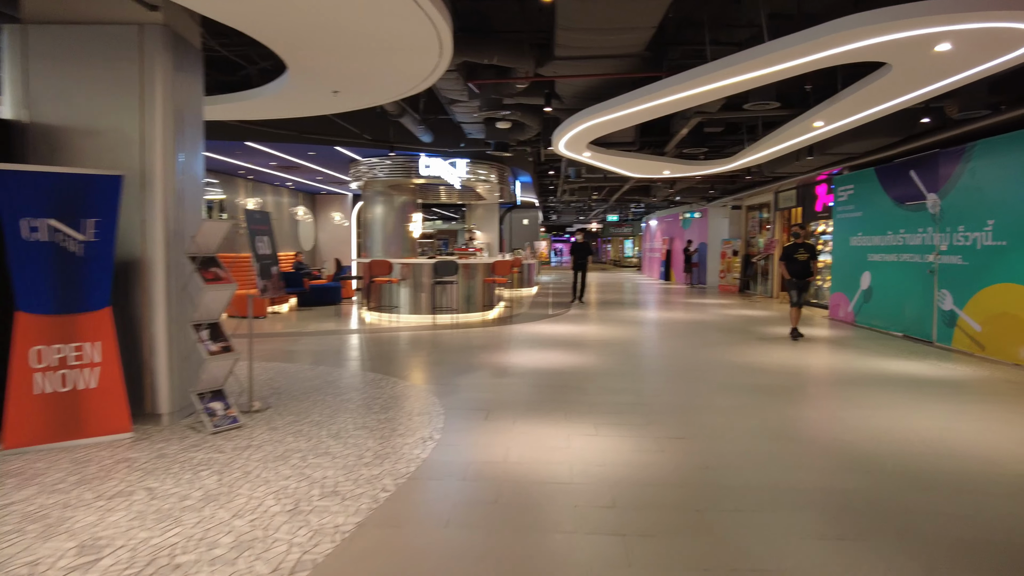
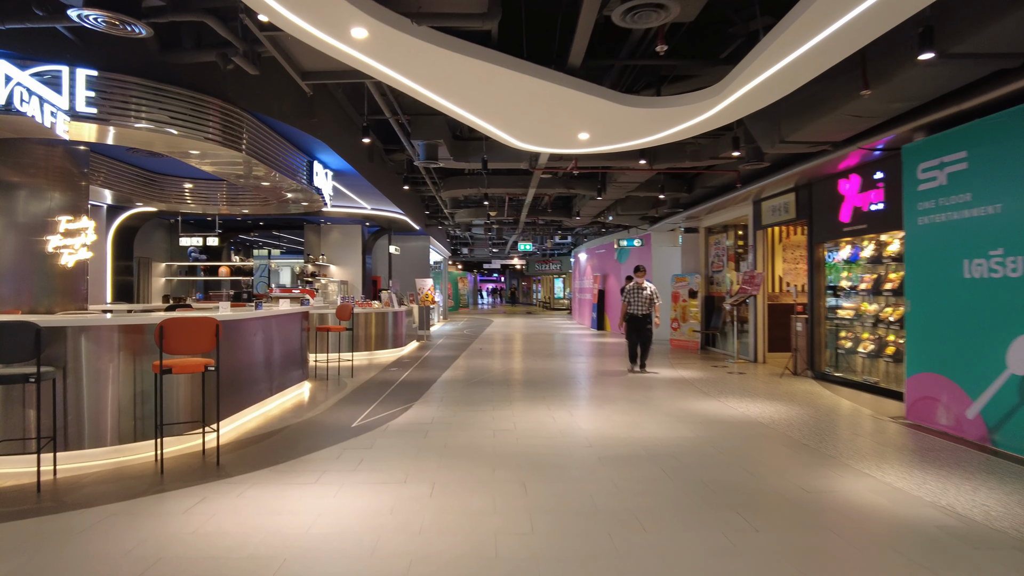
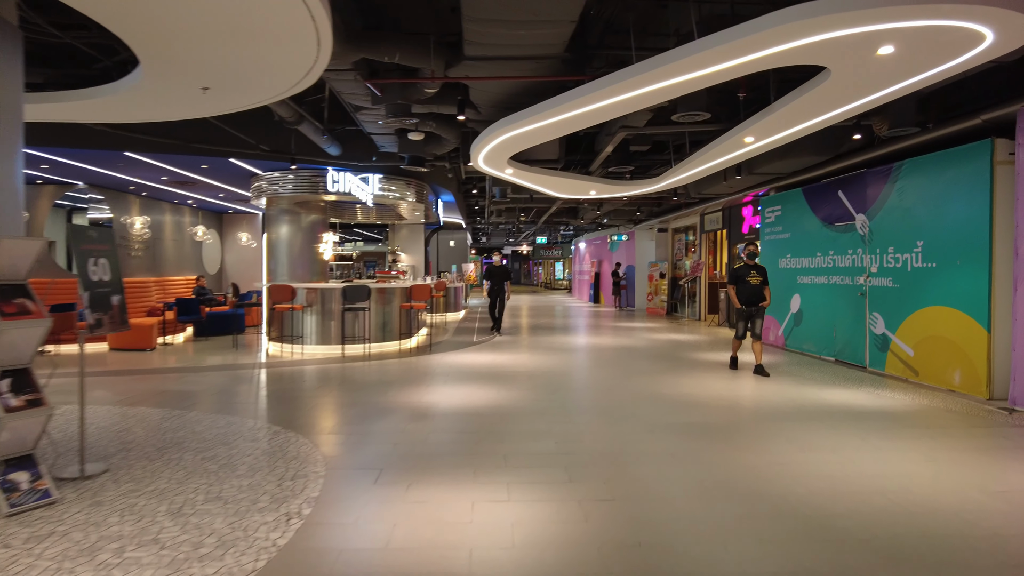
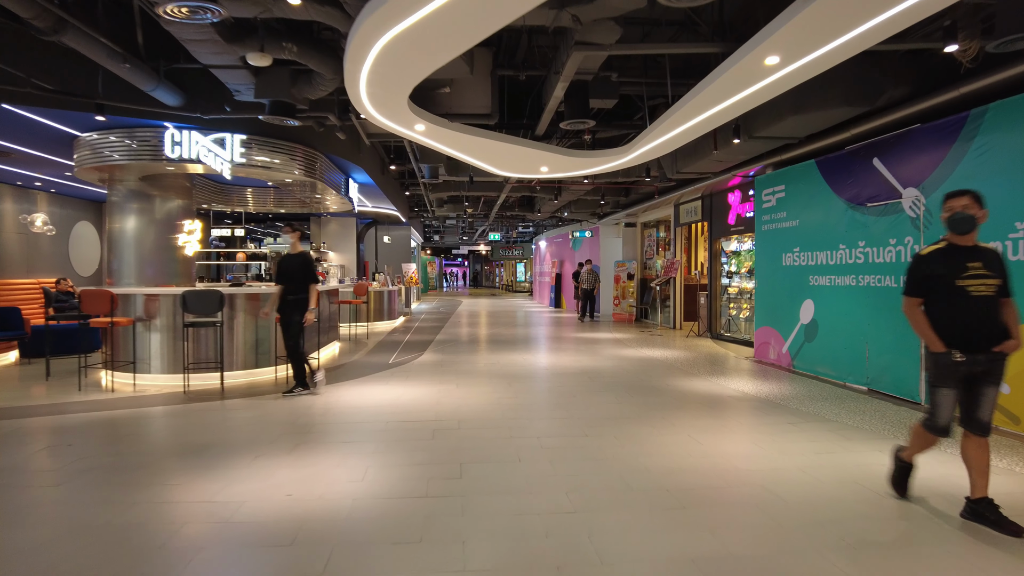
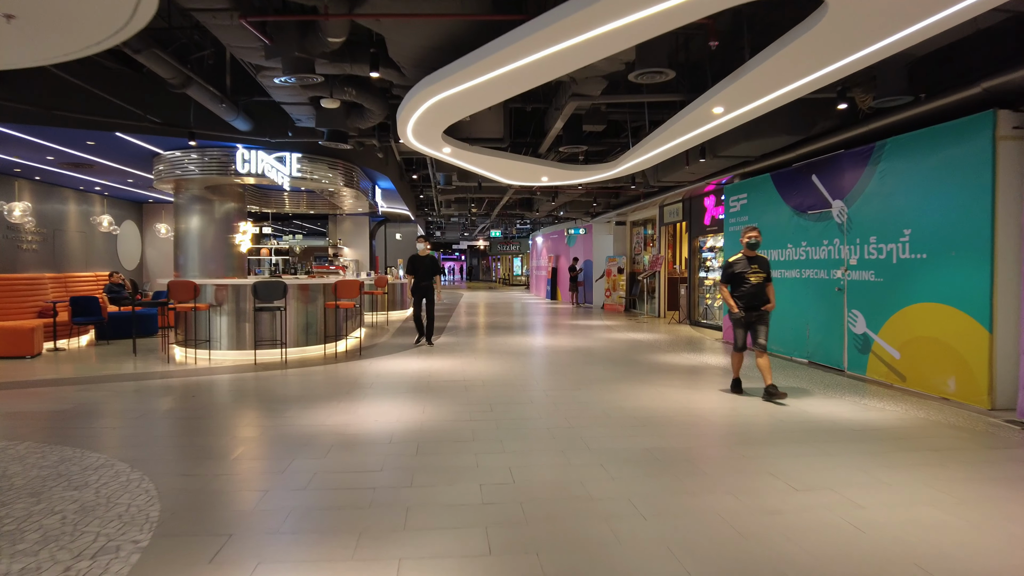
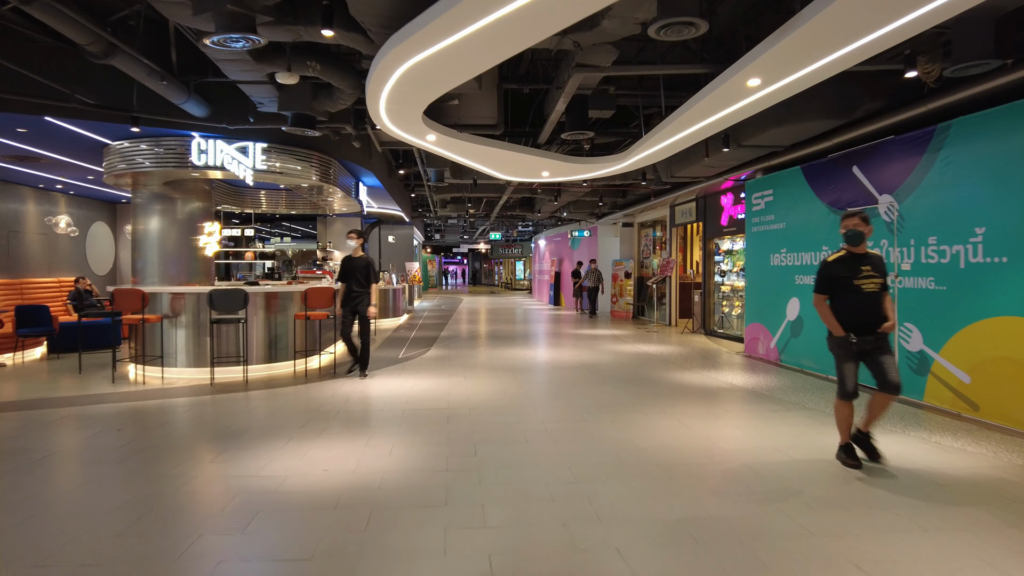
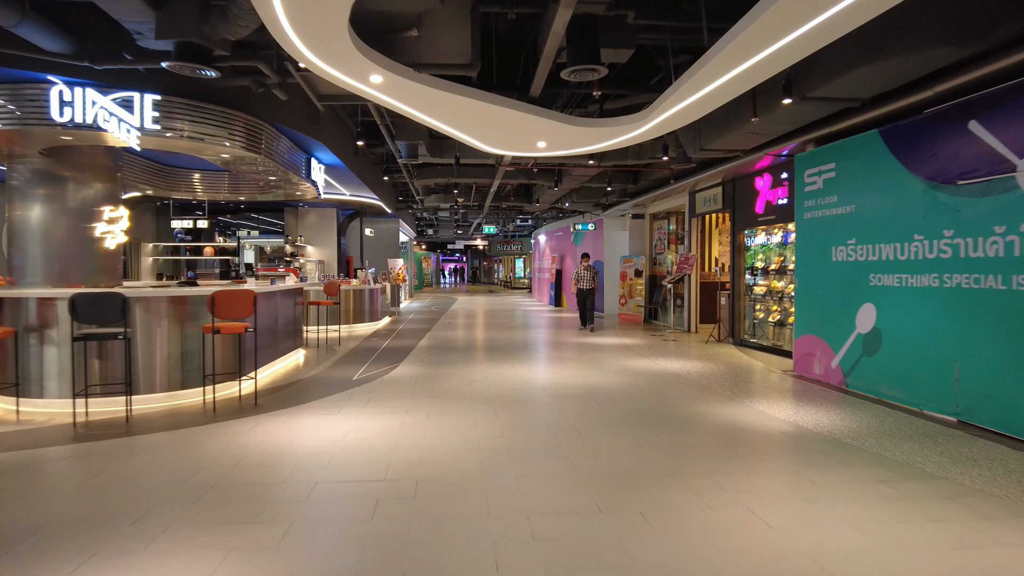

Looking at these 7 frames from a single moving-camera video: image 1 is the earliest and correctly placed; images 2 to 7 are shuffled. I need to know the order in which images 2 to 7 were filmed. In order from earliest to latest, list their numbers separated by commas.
3, 5, 6, 4, 7, 2
